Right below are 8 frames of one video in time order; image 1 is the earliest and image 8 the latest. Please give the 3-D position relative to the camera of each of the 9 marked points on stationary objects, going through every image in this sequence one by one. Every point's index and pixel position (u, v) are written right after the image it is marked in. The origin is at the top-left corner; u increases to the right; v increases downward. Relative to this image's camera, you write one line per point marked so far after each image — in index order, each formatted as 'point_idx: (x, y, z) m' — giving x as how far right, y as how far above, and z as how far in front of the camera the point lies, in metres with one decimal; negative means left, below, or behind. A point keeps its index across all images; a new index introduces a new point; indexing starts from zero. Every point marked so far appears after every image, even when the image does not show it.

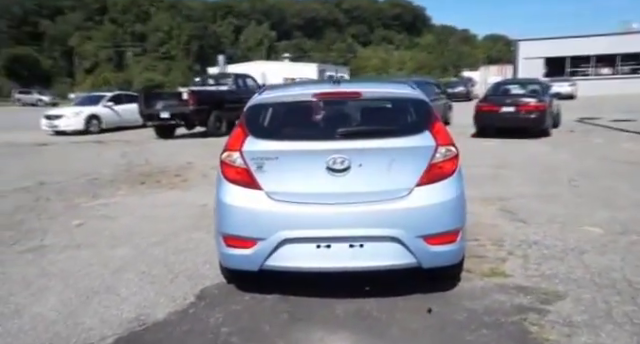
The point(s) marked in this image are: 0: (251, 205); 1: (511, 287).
0: (-0.5, -0.2, +3.1) m
1: (+1.4, -0.8, +3.5) m
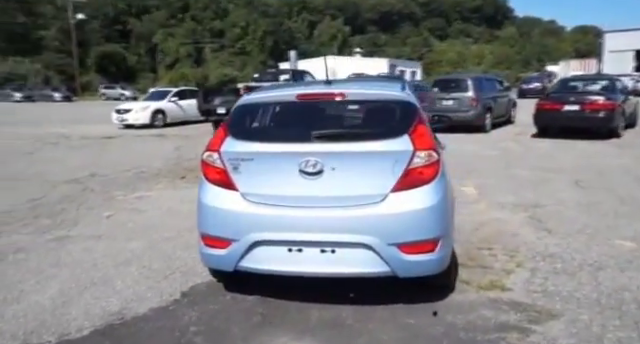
0: (-0.6, -0.2, +3.1) m
1: (+1.2, -0.9, +3.2) m
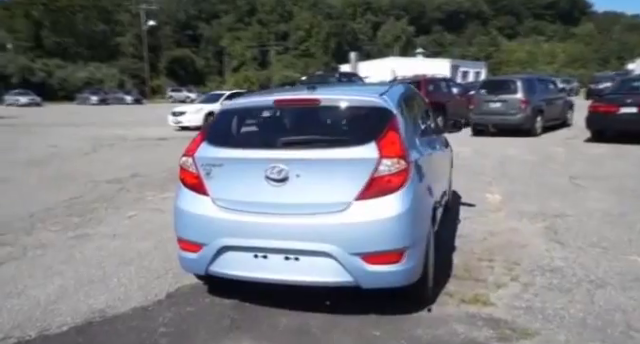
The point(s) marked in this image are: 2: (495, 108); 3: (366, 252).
0: (-0.8, -0.3, +3.1) m
1: (+1.0, -1.0, +3.1) m
2: (+7.3, +2.7, +19.5) m
3: (+0.3, -0.5, +2.8) m
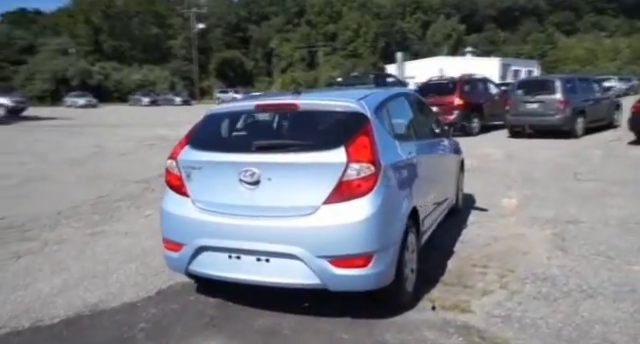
0: (-1.0, -0.3, +3.3) m
1: (+0.9, -1.0, +3.1) m
2: (+8.5, +2.6, +18.9) m
3: (+0.1, -0.5, +2.8) m
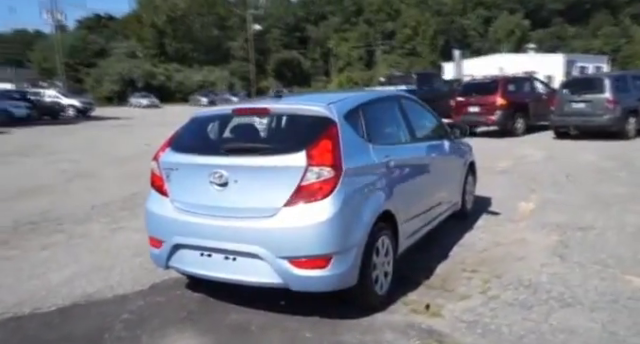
0: (-1.2, -0.3, +3.5) m
1: (+0.6, -1.0, +3.1) m
2: (+9.9, +2.4, +18.0) m
3: (-0.2, -0.5, +2.9) m
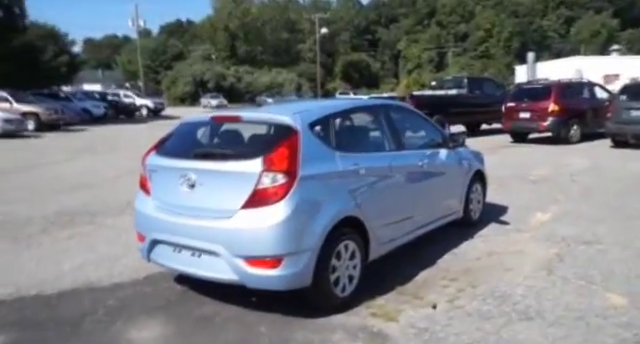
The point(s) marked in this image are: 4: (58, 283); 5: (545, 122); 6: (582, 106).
0: (-1.4, -0.3, +3.8) m
1: (+0.3, -1.1, +3.2) m
2: (+11.4, +2.0, +16.9) m
3: (-0.5, -0.6, +3.1) m
4: (-2.4, -1.0, +4.3) m
5: (+9.1, +2.0, +19.0) m
6: (+11.0, +2.8, +20.0) m
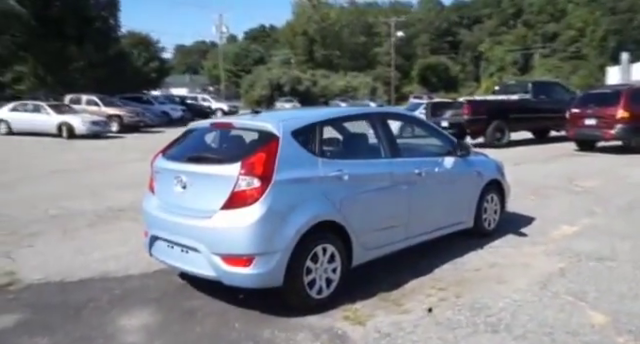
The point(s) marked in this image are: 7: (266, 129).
0: (-1.5, -0.3, +4.1) m
1: (+0.1, -1.1, +3.3) m
2: (+13.0, +1.6, +15.5) m
3: (-0.7, -0.6, +3.4) m
4: (-2.4, -1.0, +4.8) m
5: (+11.0, +1.6, +17.8) m
6: (+13.1, +2.3, +18.5) m
7: (-0.4, +0.3, +3.7) m
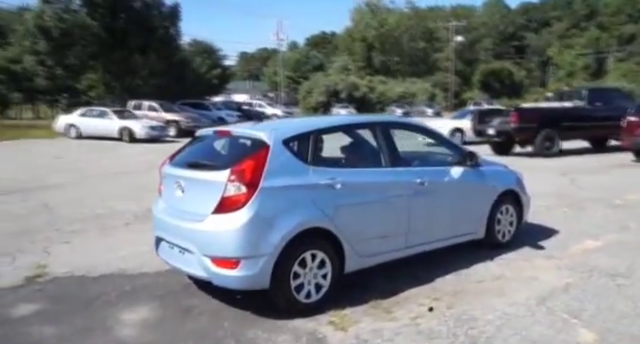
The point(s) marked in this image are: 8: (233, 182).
0: (-1.6, -0.4, +4.4) m
1: (-0.1, -1.2, +3.4) m
2: (+14.1, +1.1, +14.2) m
3: (-0.8, -0.6, +3.6) m
4: (-2.4, -1.1, +5.2) m
5: (+12.3, +1.1, +16.7) m
6: (+14.5, +1.8, +17.2) m
7: (-0.5, +0.3, +3.8) m
8: (-0.6, -0.1, +3.5) m
